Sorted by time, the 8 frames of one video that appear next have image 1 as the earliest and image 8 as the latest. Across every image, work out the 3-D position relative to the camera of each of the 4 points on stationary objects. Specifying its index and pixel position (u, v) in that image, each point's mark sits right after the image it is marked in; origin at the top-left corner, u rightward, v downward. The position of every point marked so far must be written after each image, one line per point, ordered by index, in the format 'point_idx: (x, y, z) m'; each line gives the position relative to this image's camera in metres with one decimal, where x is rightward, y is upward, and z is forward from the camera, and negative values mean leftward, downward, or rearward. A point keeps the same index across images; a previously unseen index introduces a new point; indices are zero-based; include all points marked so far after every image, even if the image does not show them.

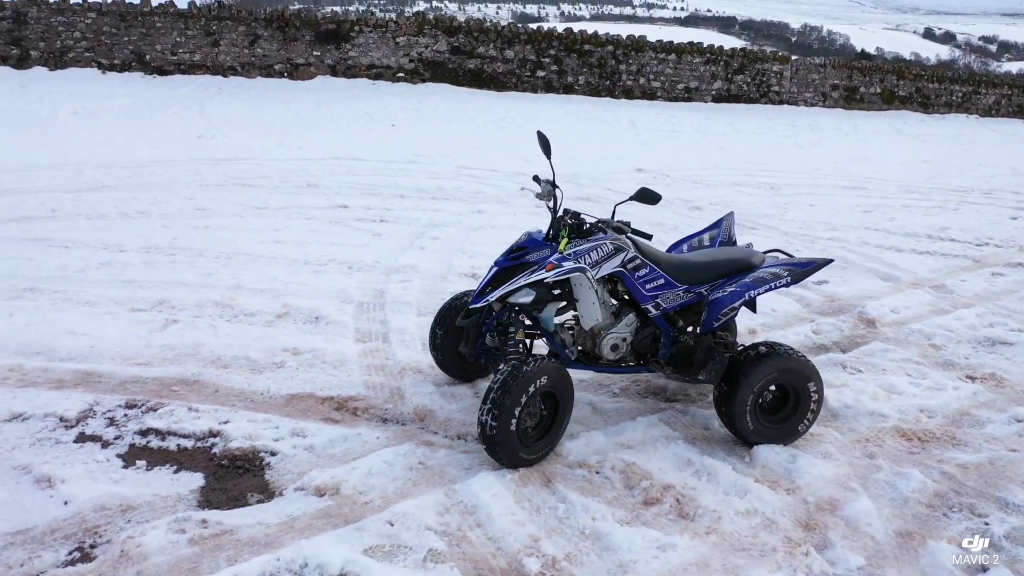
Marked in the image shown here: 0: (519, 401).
0: (0.0, -0.4, +3.2) m
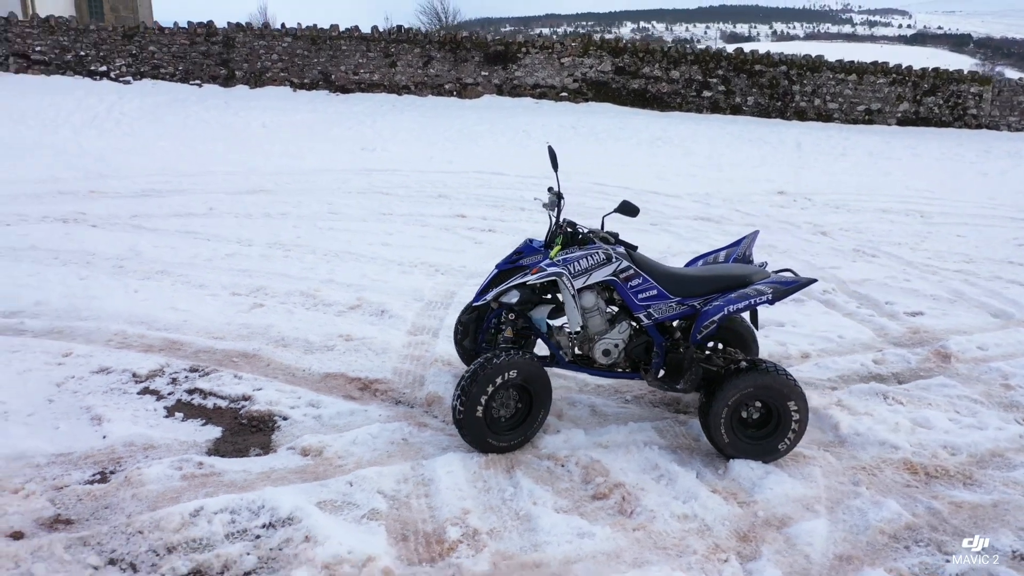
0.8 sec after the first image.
0: (-0.1, -0.4, +3.5) m
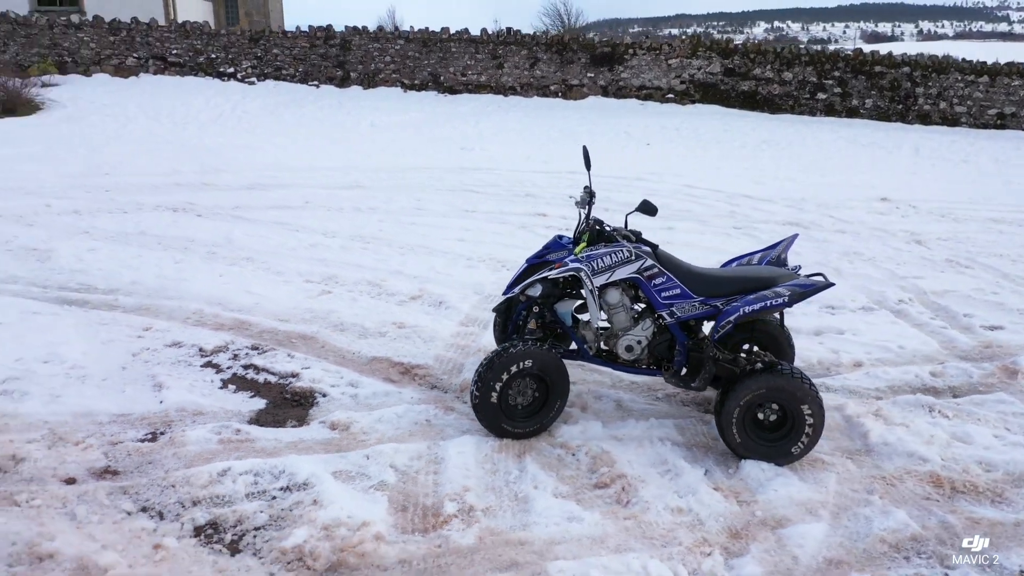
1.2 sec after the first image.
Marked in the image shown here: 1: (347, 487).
0: (-0.1, -0.4, +3.6) m
1: (-0.6, -0.8, +3.2) m
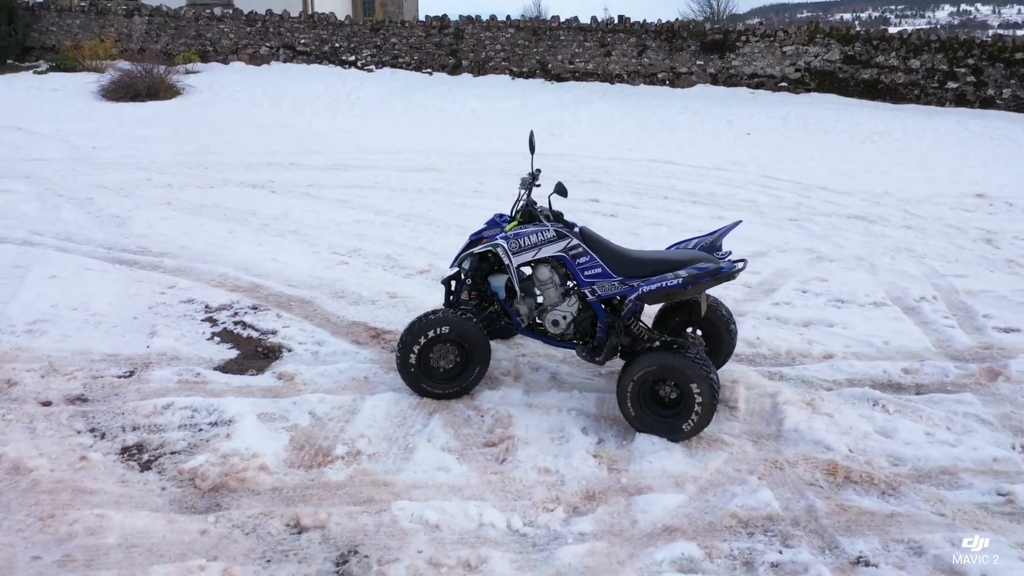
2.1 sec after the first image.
0: (-0.5, -0.3, +4.0) m
1: (-1.1, -0.6, +3.7) m
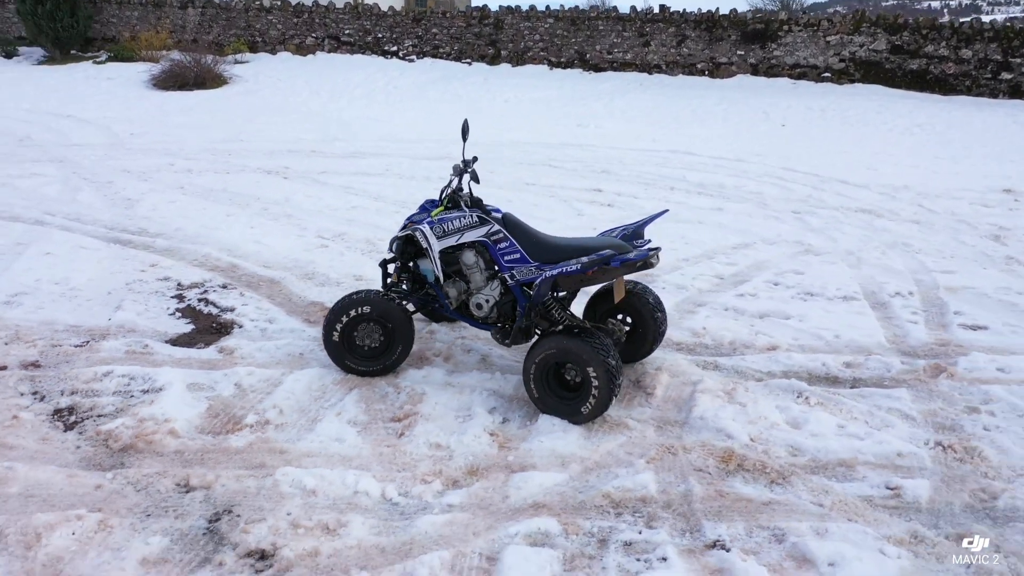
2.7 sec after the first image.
0: (-0.9, -0.2, +4.2) m
1: (-1.5, -0.5, +4.0) m
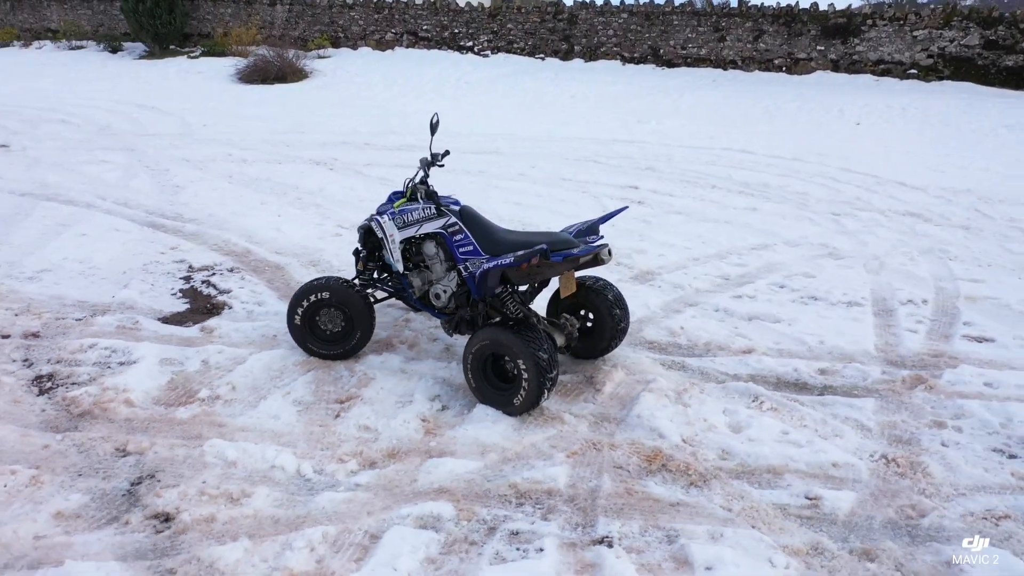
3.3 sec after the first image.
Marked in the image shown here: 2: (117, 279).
0: (-1.1, -0.1, +4.4) m
1: (-1.8, -0.4, +4.2) m
2: (-2.6, +0.1, +5.4) m
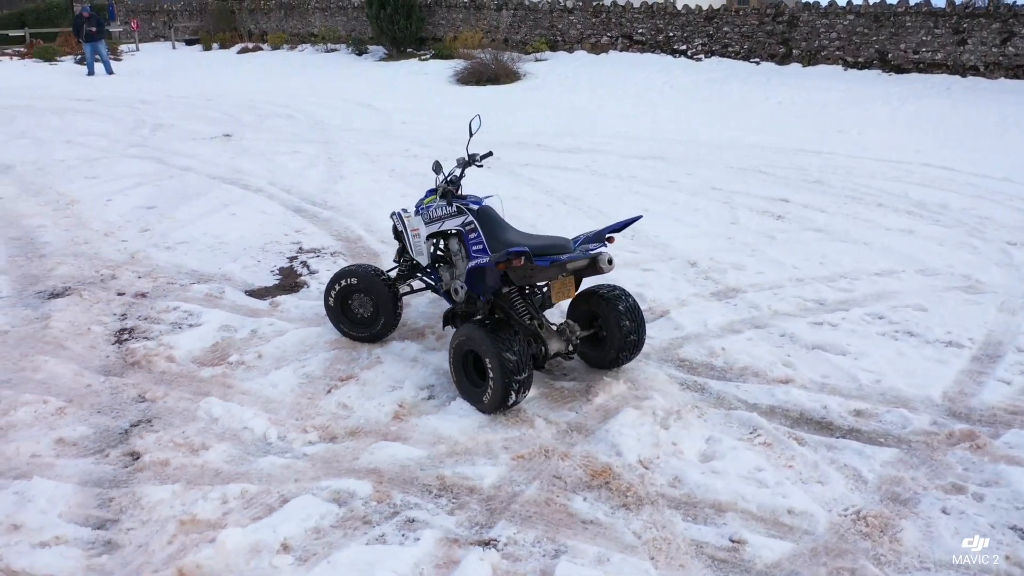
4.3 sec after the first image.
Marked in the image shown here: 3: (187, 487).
0: (-1.0, 0.0, +4.7) m
1: (-1.7, -0.3, +4.8) m
2: (-2.1, +0.2, +6.2) m
3: (-1.3, -0.8, +3.3) m
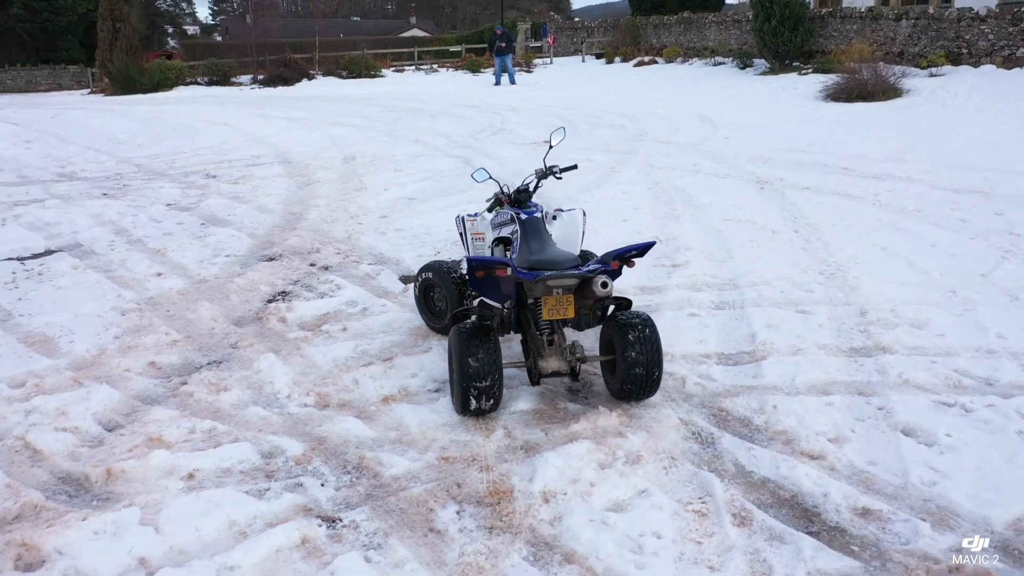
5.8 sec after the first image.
0: (-0.6, +0.1, +5.1) m
1: (-1.2, -0.1, +5.6) m
2: (-0.7, +0.4, +6.9) m
3: (-1.6, -0.6, +4.1) m
